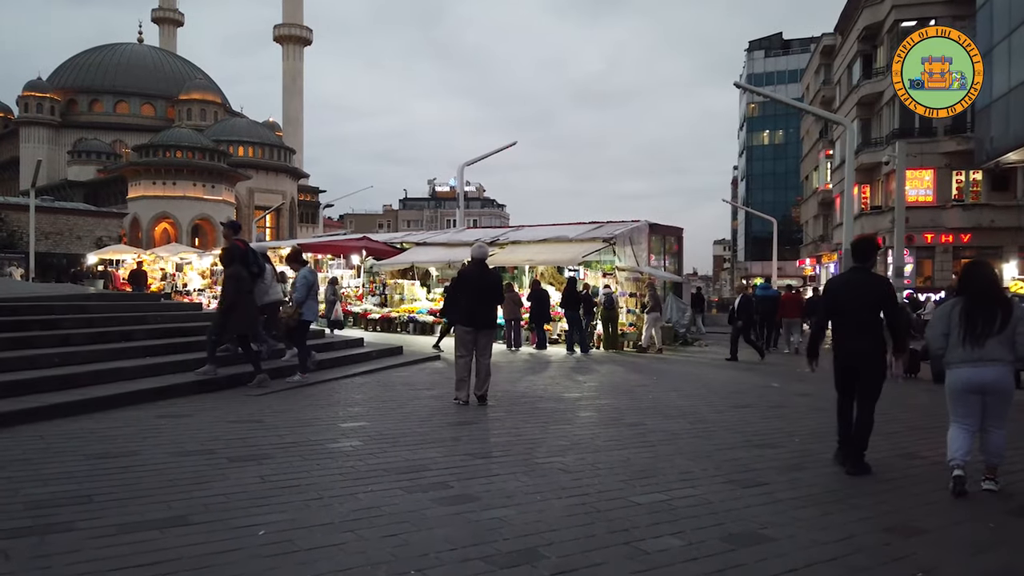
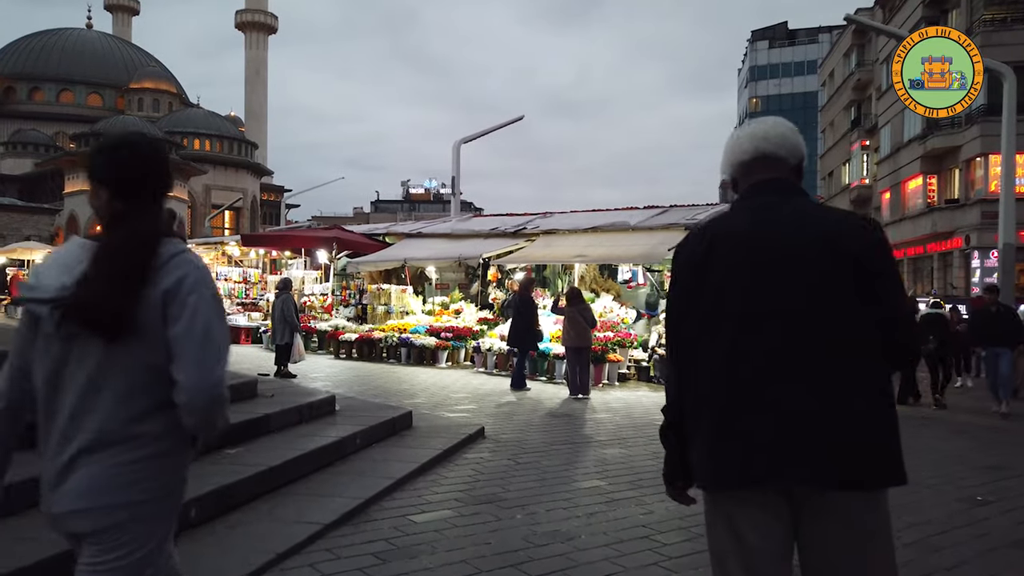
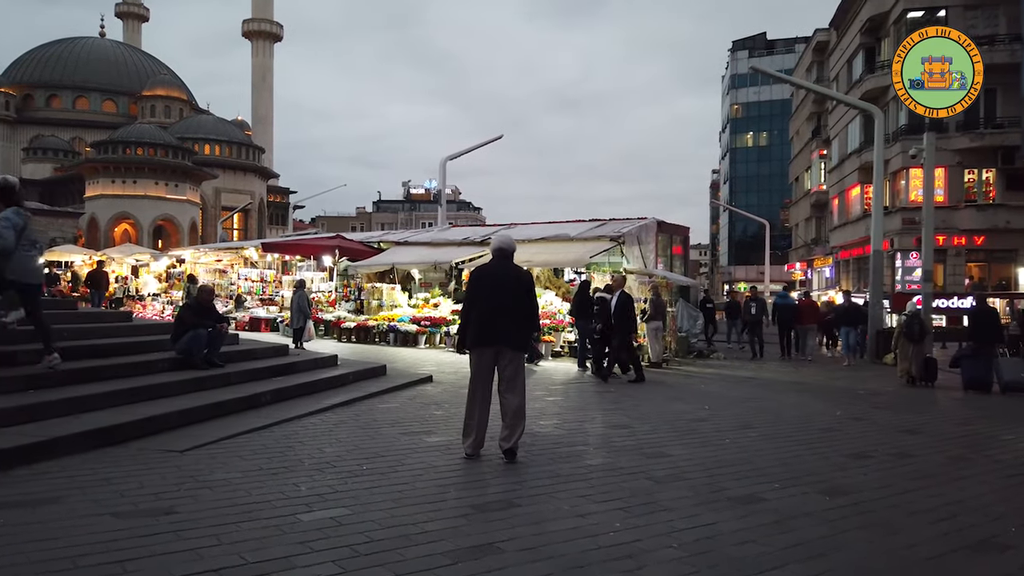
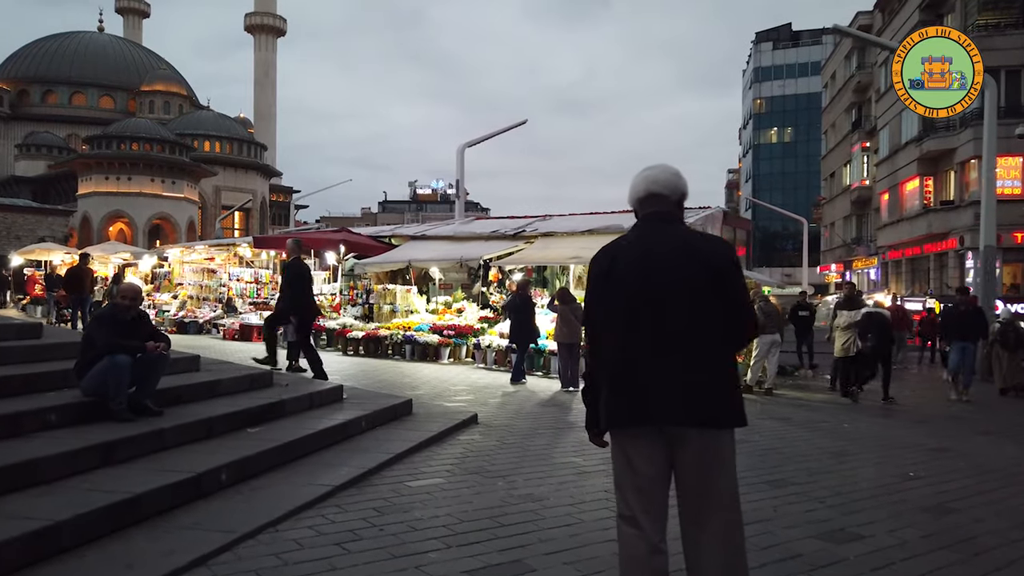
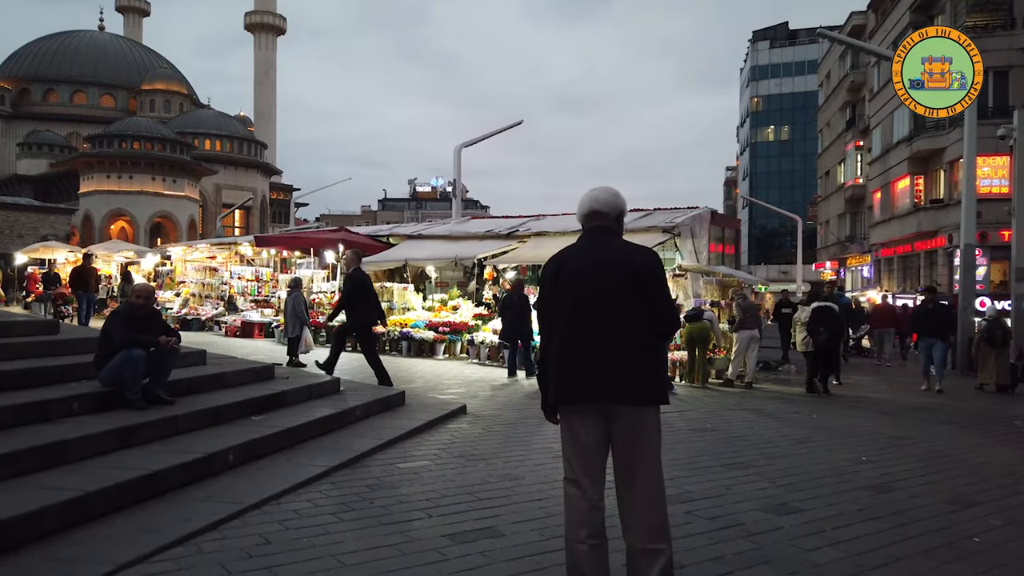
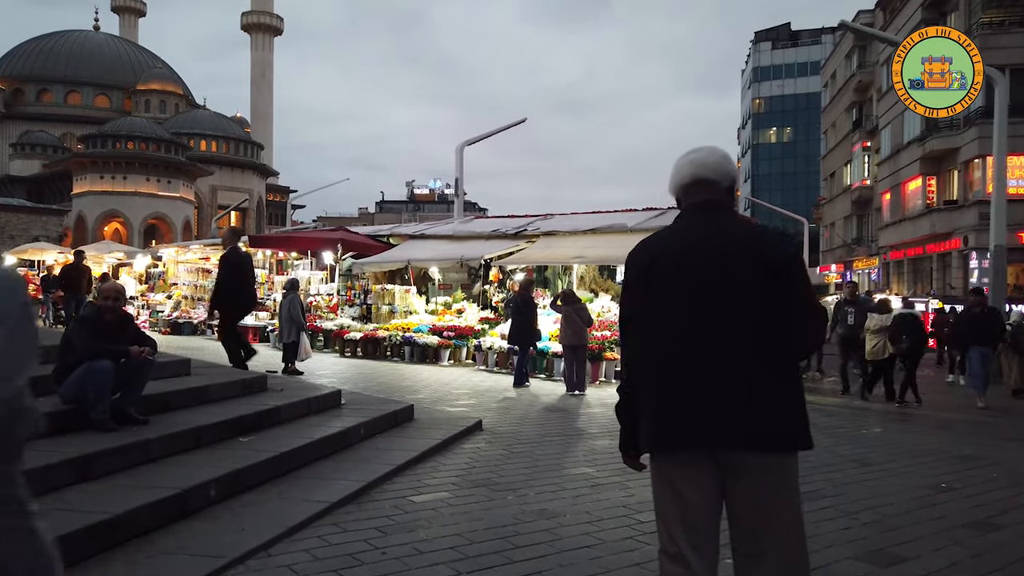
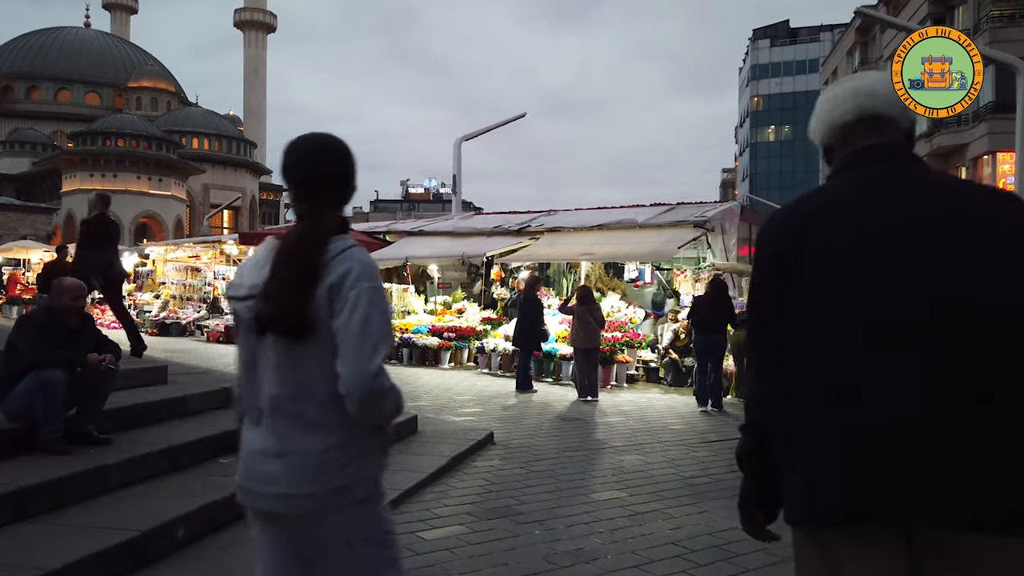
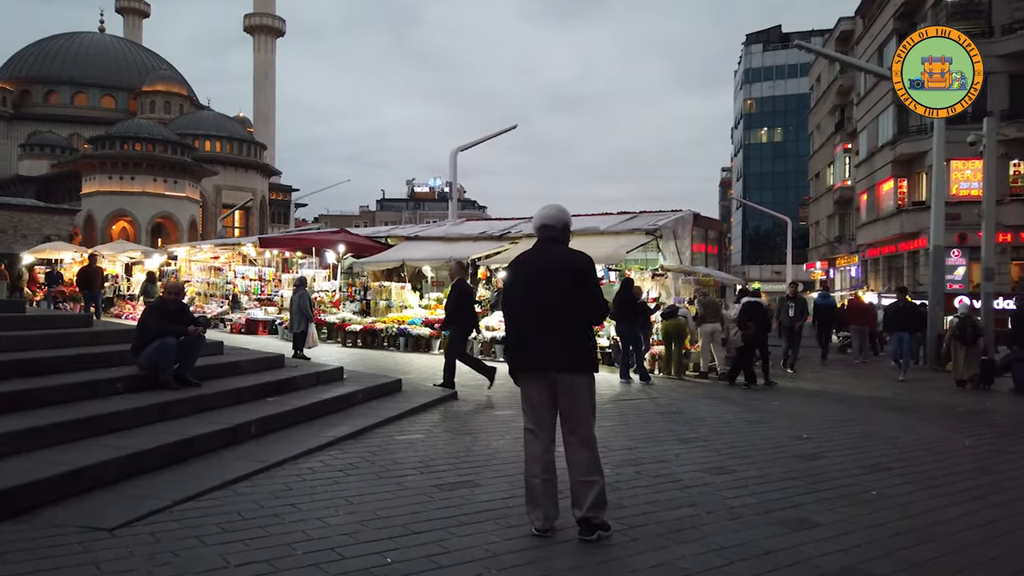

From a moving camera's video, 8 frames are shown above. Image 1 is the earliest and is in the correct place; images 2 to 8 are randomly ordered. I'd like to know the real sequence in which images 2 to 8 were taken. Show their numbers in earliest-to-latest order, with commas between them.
3, 8, 5, 4, 6, 2, 7
